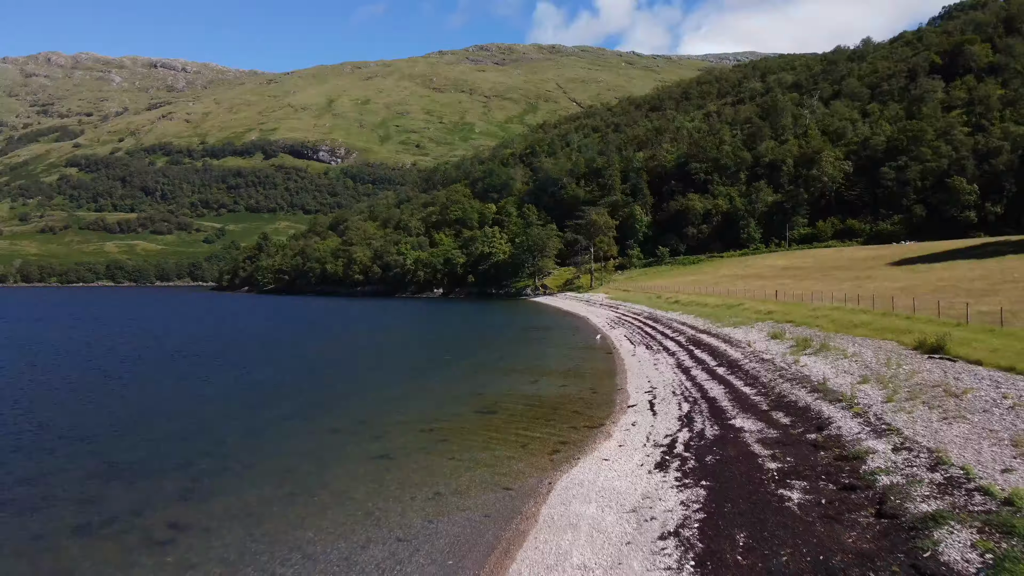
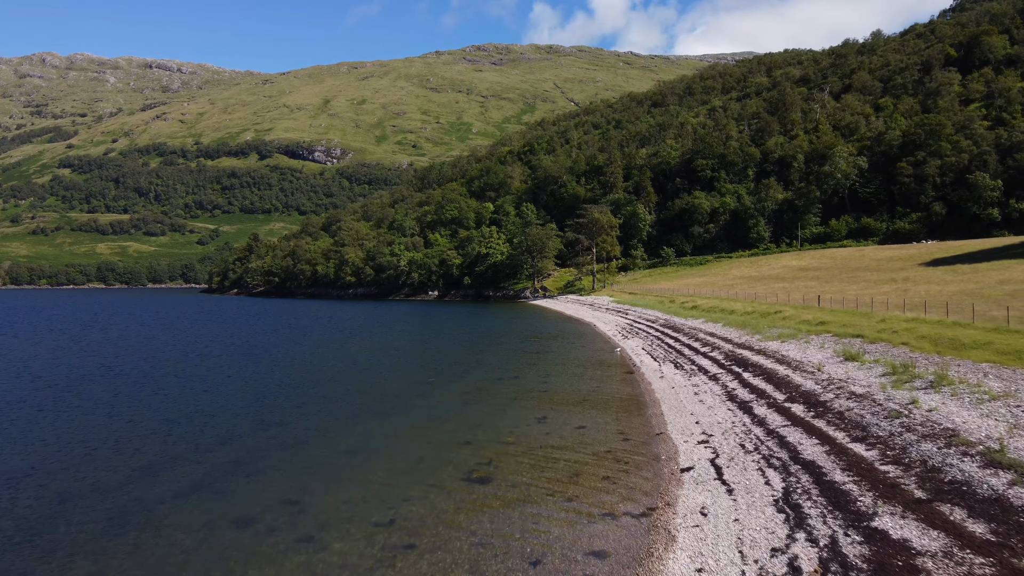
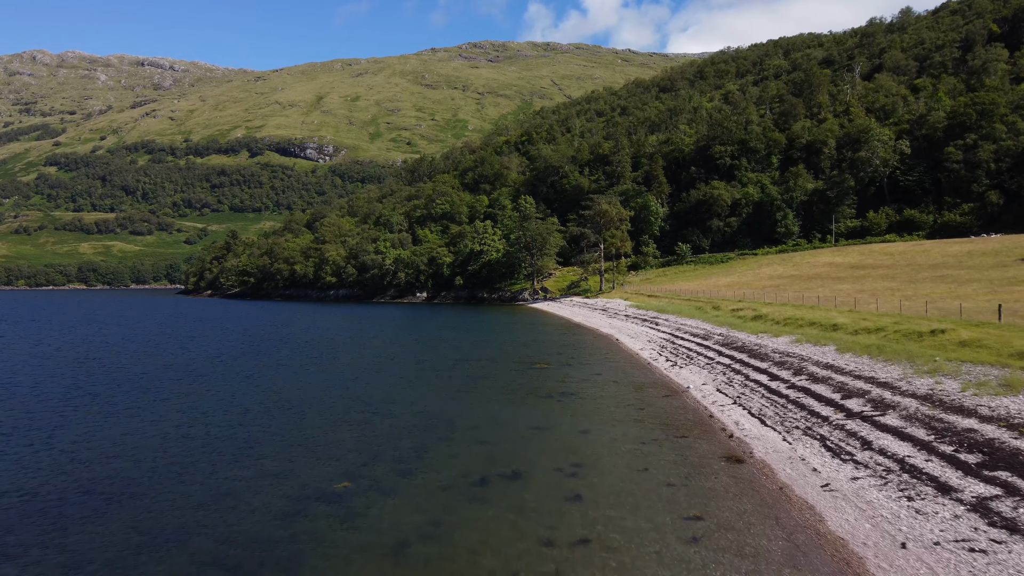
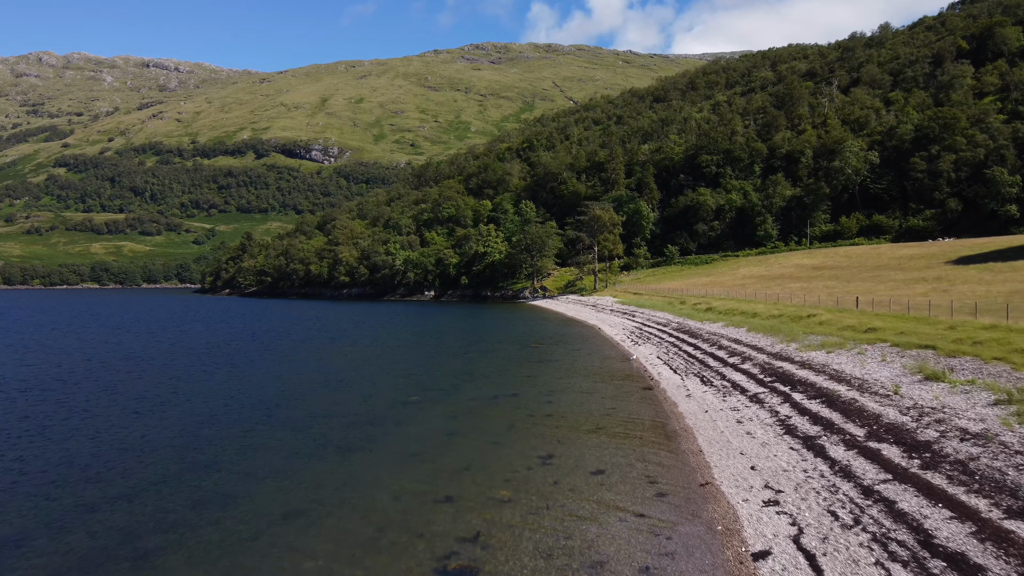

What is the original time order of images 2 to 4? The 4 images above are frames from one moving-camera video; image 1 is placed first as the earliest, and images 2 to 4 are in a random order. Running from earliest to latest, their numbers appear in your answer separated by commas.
2, 4, 3
